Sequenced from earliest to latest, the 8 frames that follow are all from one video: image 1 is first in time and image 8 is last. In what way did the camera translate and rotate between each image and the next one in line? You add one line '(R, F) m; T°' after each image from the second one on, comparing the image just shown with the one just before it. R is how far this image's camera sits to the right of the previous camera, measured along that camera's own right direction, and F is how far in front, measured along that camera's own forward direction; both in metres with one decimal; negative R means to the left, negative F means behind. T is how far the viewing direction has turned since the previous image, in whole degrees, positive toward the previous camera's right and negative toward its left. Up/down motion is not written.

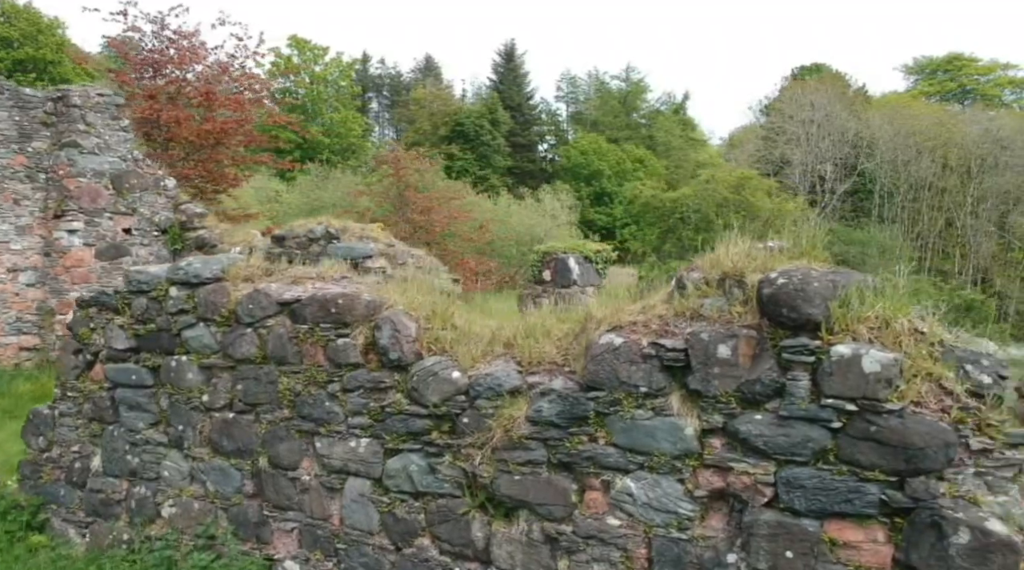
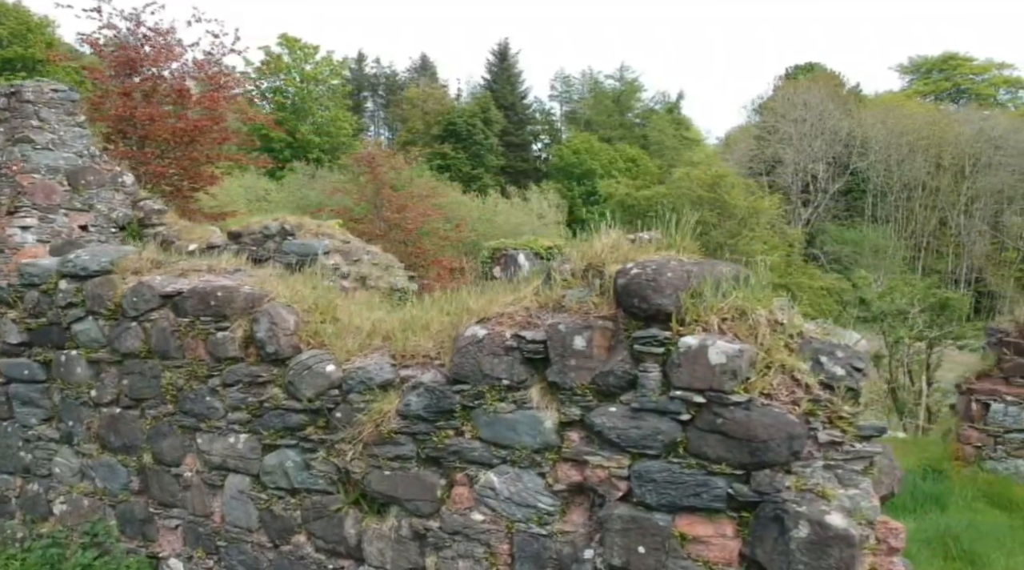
(+0.4, +0.1) m; 0°
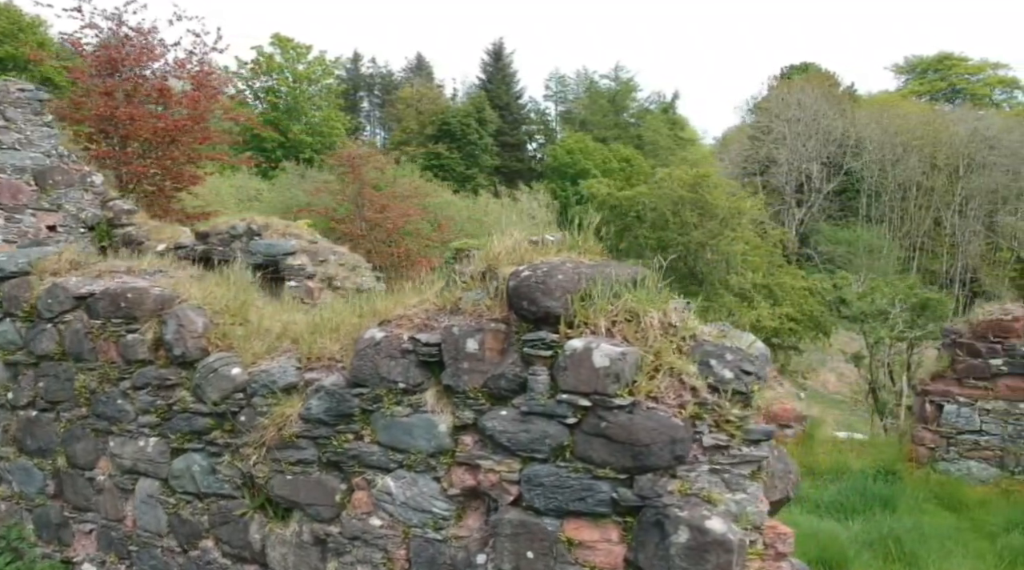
(+0.3, 0.0) m; 0°
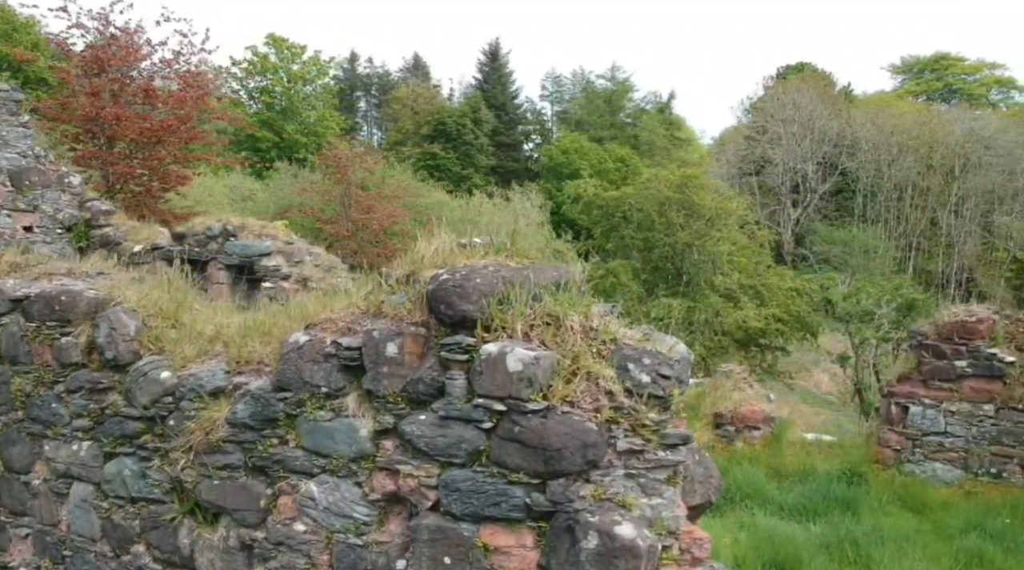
(+0.2, 0.0) m; 0°
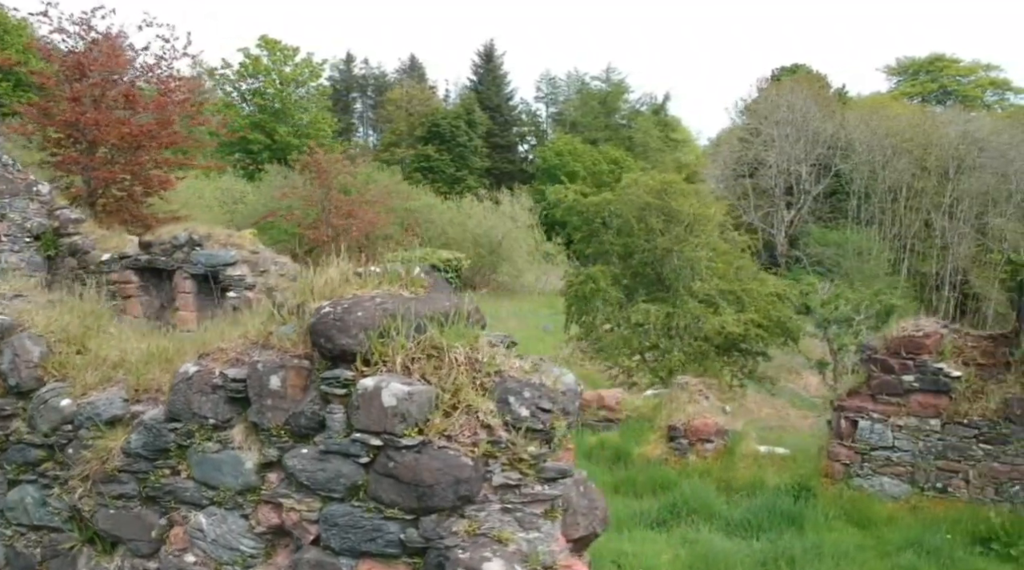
(+0.3, 0.0) m; 0°
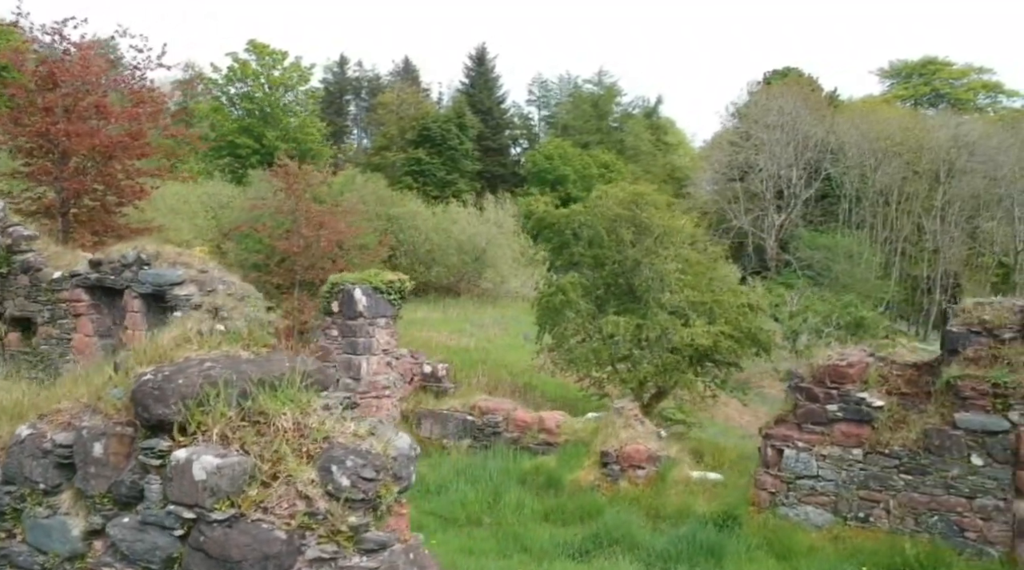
(+0.5, 0.0) m; 0°
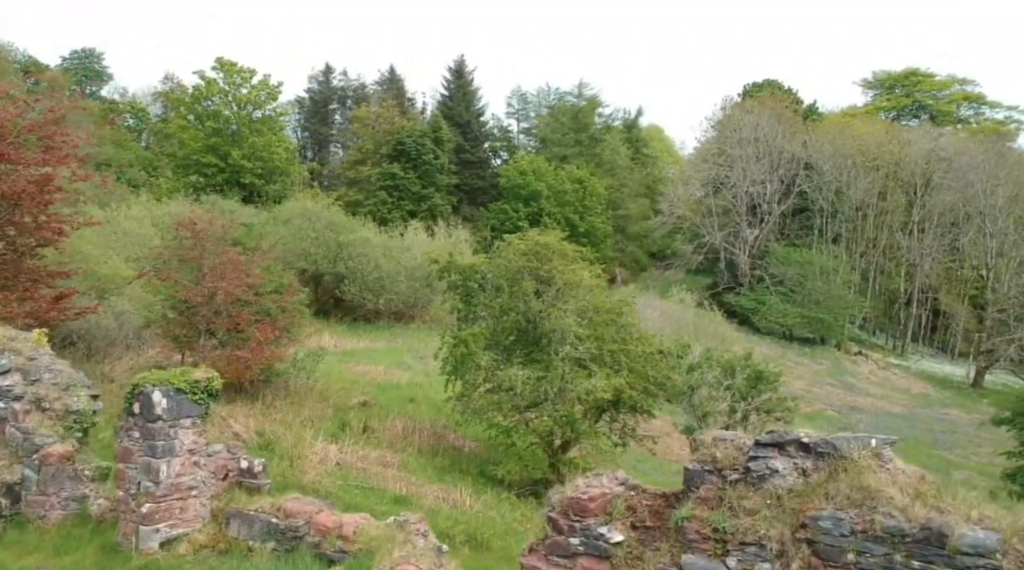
(+1.7, 0.0) m; +1°
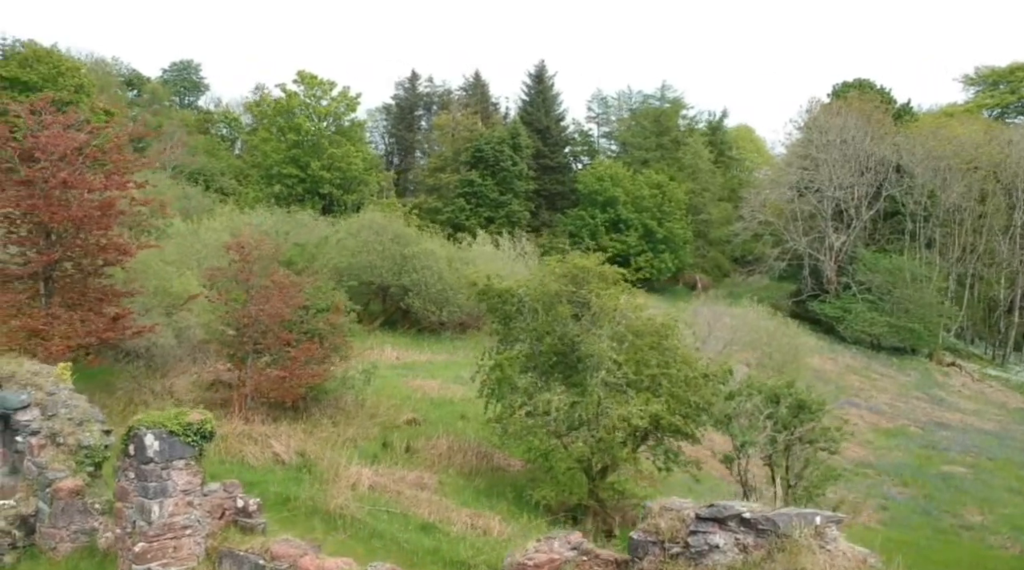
(+1.0, +0.1) m; -5°
